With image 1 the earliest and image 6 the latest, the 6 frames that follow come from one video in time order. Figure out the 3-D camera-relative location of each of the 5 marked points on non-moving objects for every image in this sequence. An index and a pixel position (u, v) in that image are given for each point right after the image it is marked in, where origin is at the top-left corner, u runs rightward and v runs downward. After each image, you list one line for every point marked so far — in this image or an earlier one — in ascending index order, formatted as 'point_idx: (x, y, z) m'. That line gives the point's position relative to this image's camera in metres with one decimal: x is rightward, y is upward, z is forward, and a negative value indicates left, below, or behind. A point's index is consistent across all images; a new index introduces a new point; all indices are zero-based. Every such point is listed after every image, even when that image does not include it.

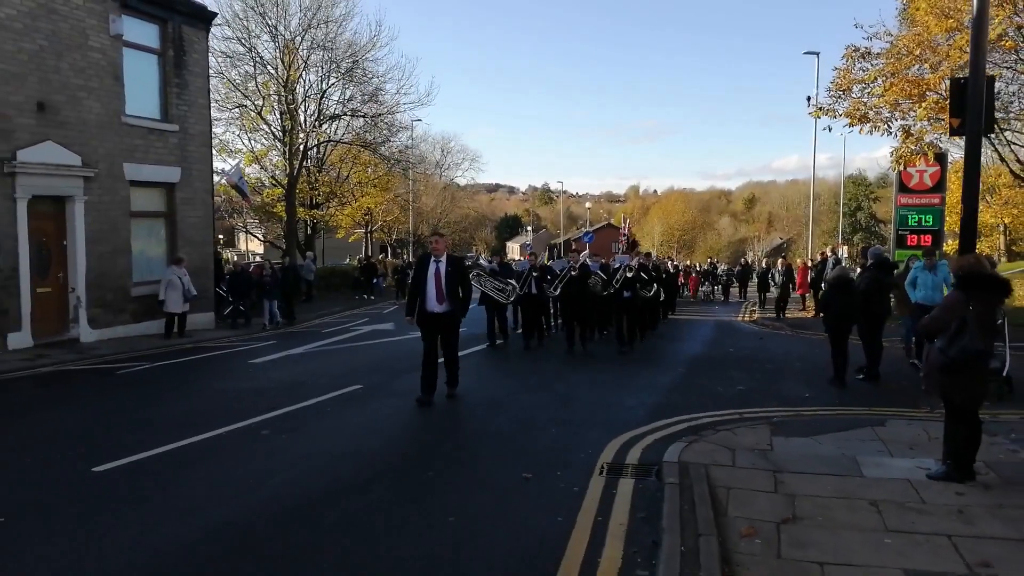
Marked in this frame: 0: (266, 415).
0: (-2.8, -1.5, +9.2) m
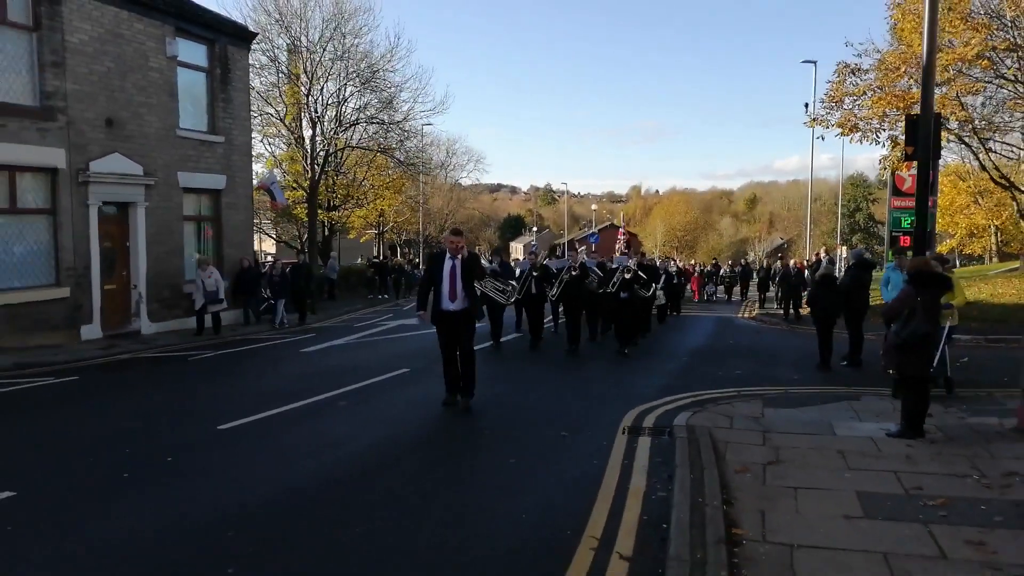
0: (-2.4, -1.4, +10.6) m
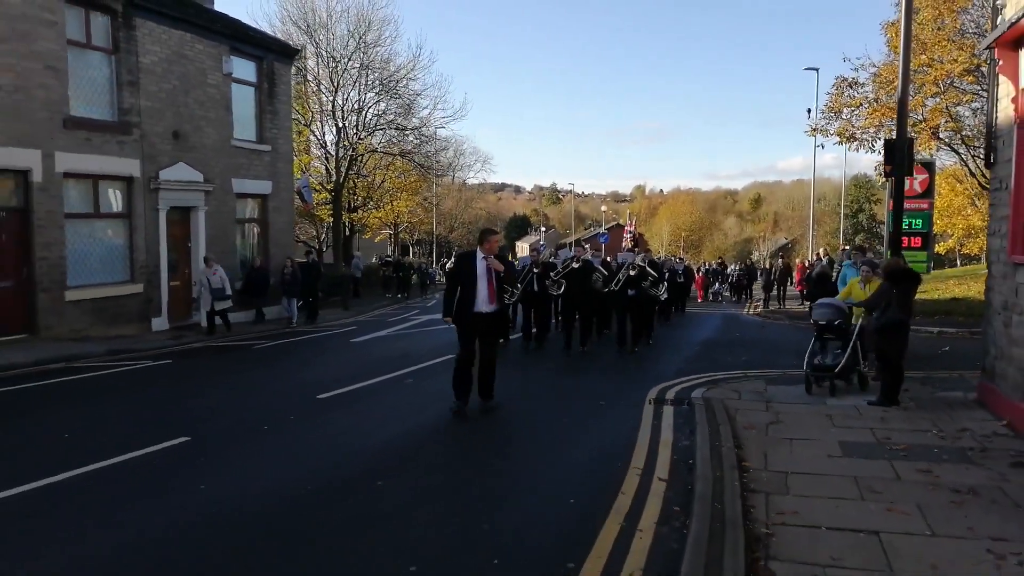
0: (-1.8, -1.4, +12.2) m
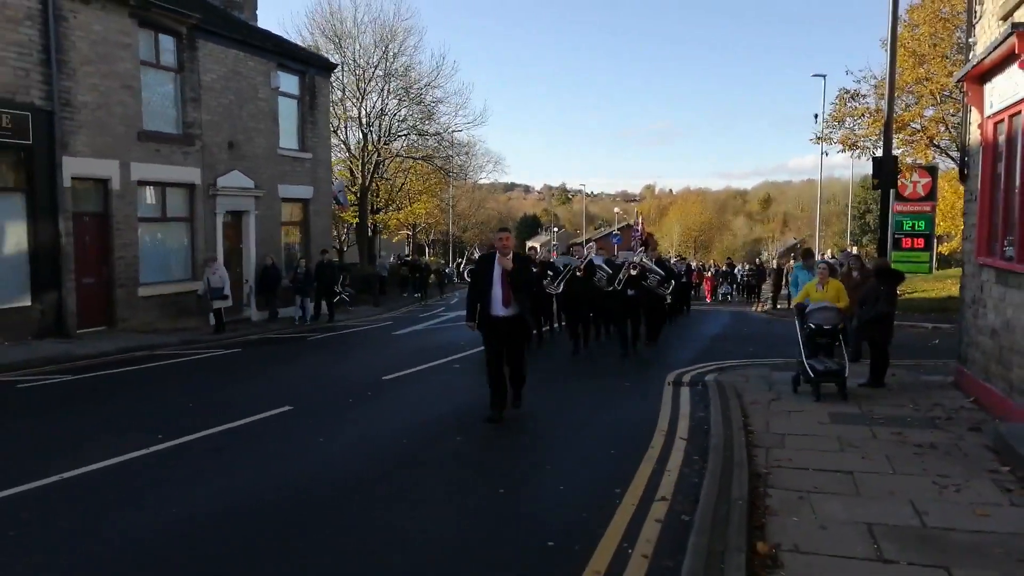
0: (-1.3, -1.3, +13.7) m
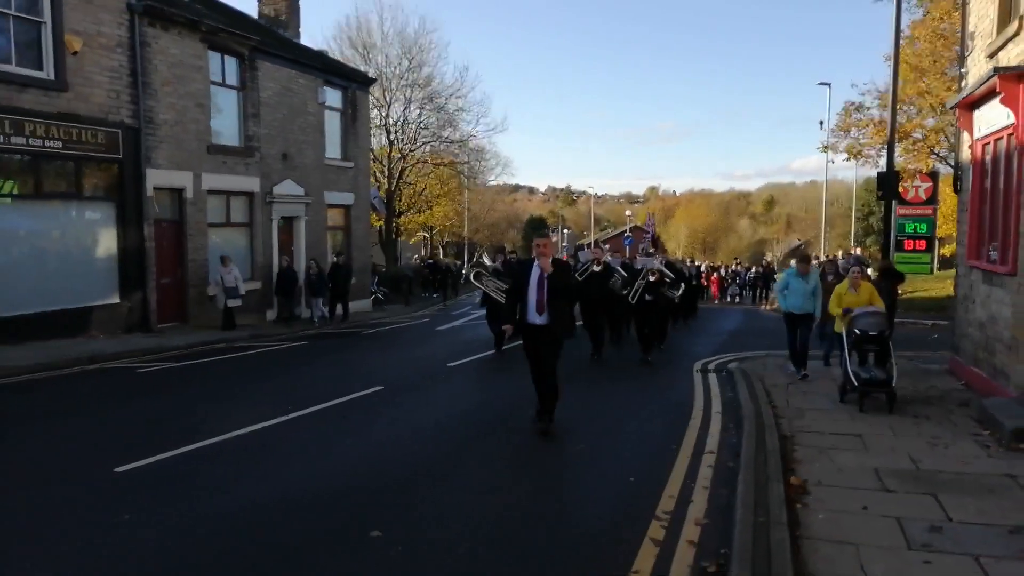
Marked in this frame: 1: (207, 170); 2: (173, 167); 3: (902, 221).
0: (-0.6, -1.3, +15.2) m
1: (-6.5, +2.5, +16.9) m
2: (-6.8, +2.4, +16.0) m
3: (+7.6, +1.3, +15.5) m
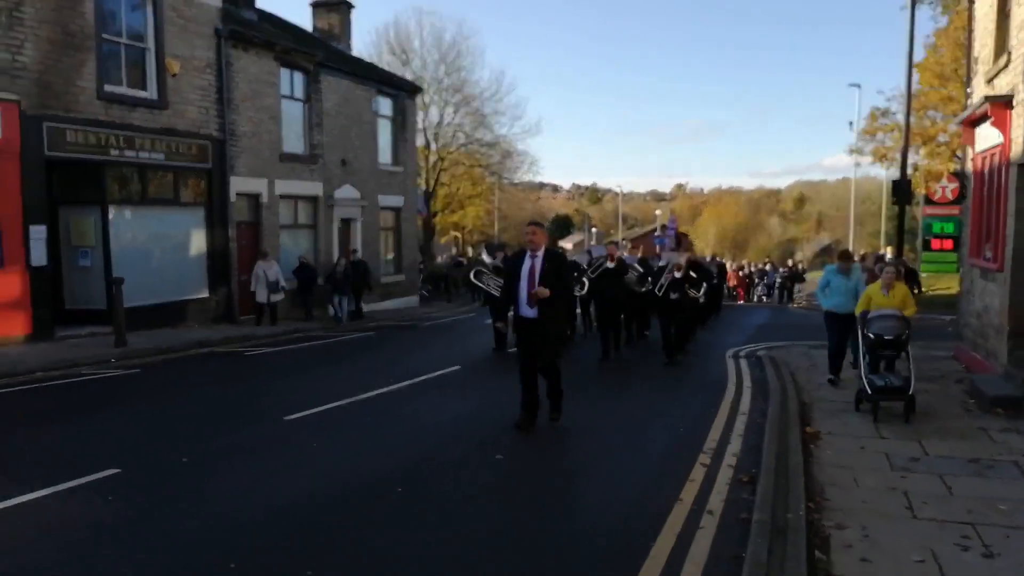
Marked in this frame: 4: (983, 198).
0: (+0.4, -1.2, +16.8) m
1: (-5.5, +2.6, +18.8) m
2: (-5.8, +2.5, +17.8) m
3: (+8.5, +1.4, +16.9) m
4: (+6.9, +1.3, +11.8) m
